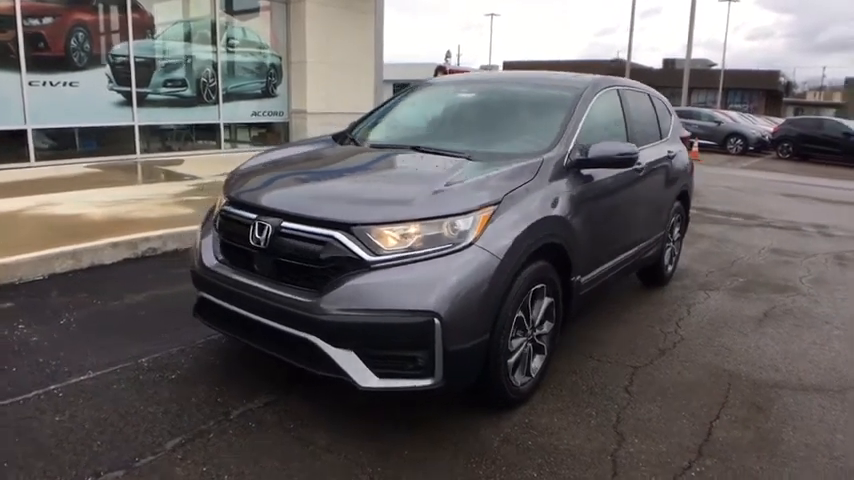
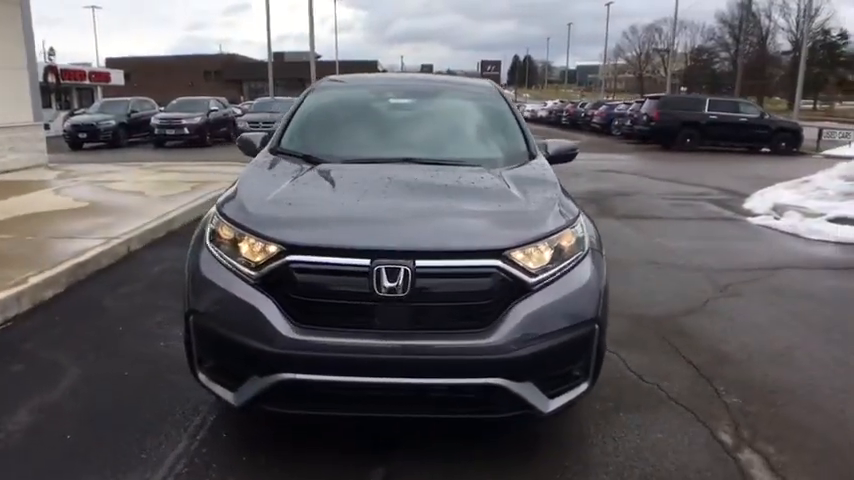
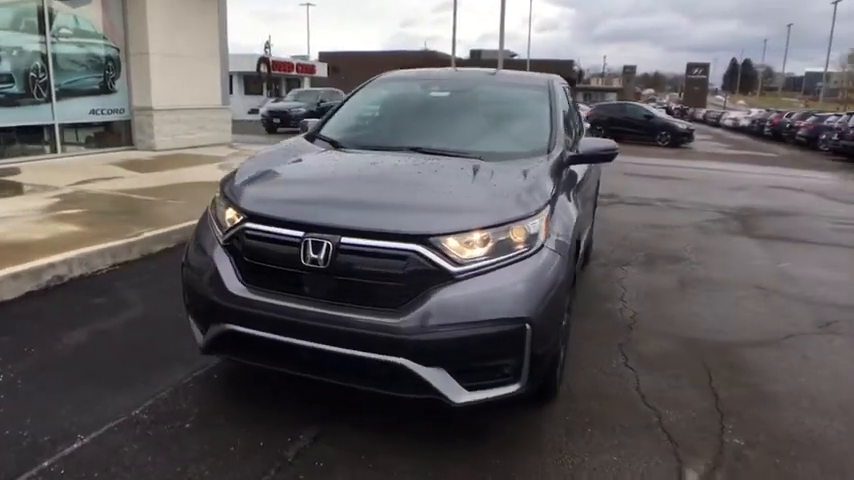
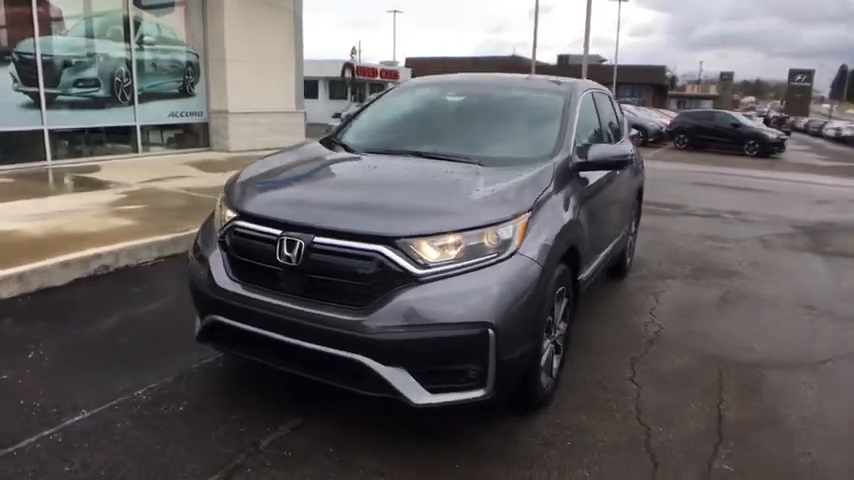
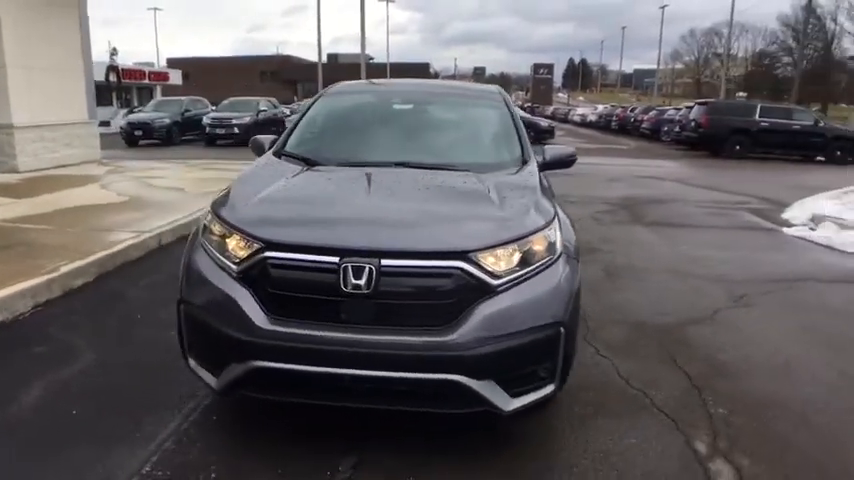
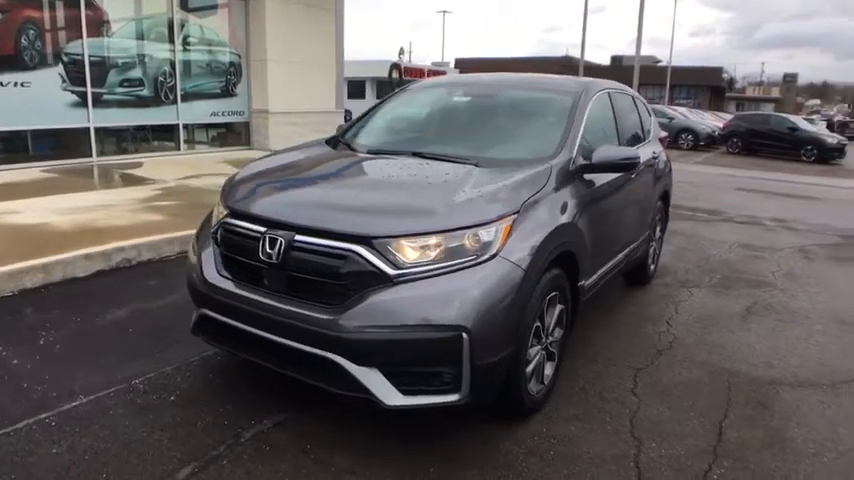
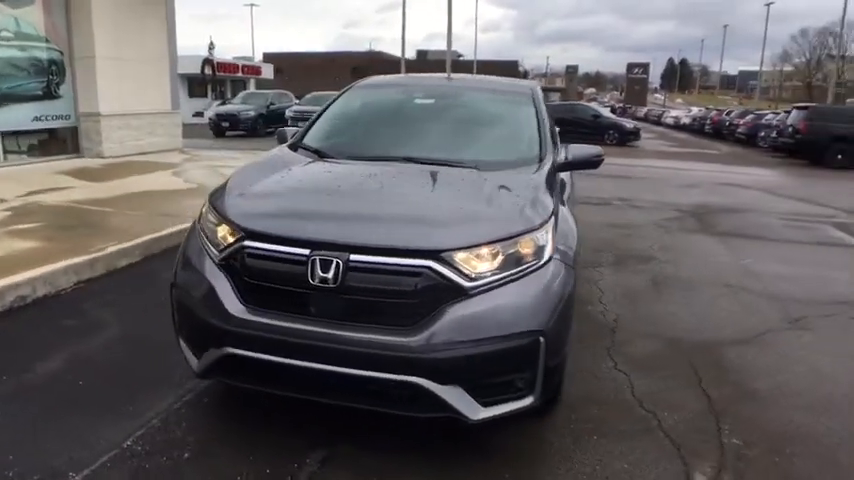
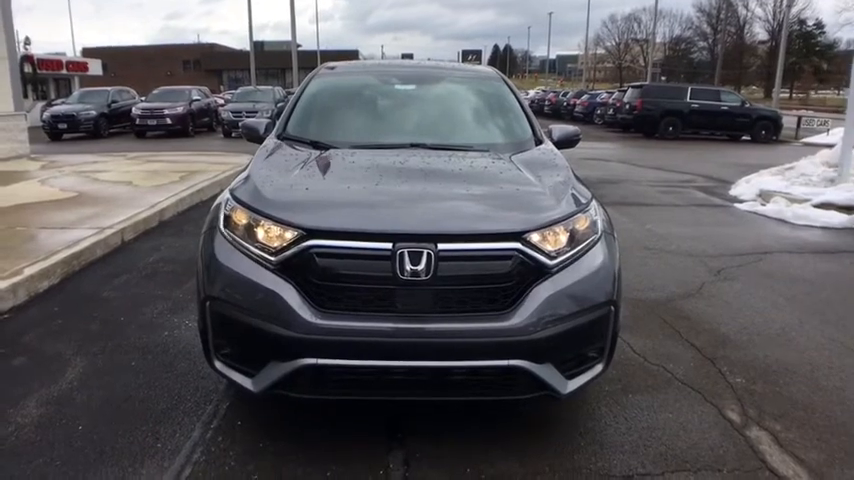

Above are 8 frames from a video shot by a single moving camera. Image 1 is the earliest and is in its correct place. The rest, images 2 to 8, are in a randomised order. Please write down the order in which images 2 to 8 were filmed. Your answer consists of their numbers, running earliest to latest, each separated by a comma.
6, 4, 3, 7, 5, 2, 8
